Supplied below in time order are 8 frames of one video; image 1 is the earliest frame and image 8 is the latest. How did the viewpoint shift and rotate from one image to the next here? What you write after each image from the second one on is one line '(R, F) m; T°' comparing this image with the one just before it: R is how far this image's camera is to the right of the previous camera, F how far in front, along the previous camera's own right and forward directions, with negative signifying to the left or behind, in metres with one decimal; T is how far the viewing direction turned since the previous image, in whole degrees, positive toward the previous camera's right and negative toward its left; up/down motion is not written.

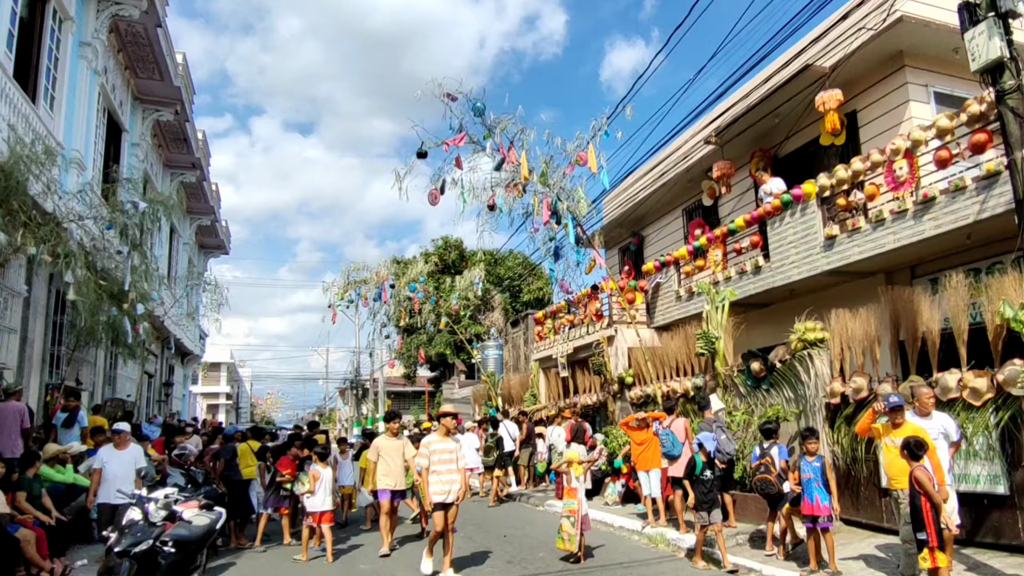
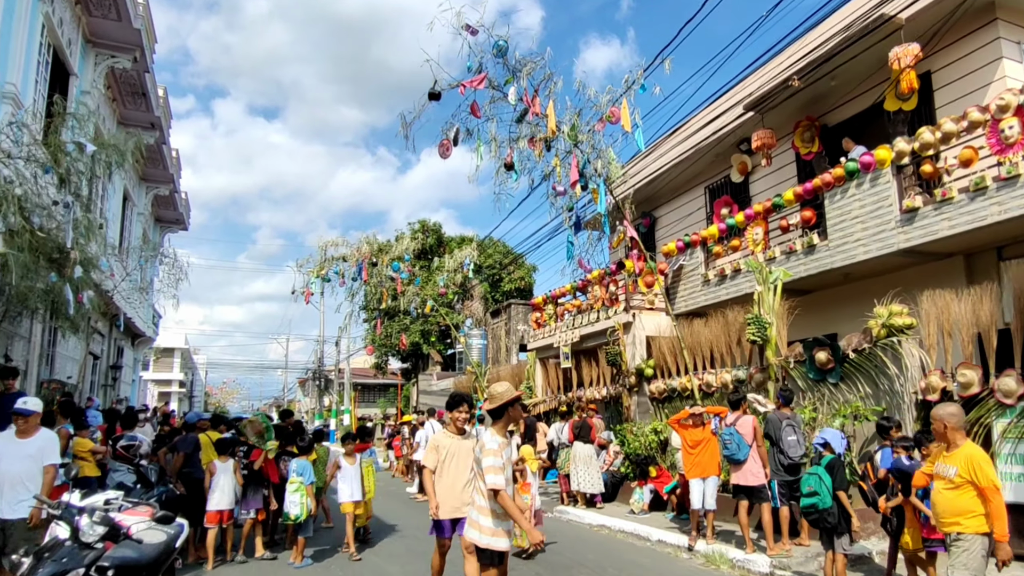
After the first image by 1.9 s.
(-0.7, +1.4) m; +3°
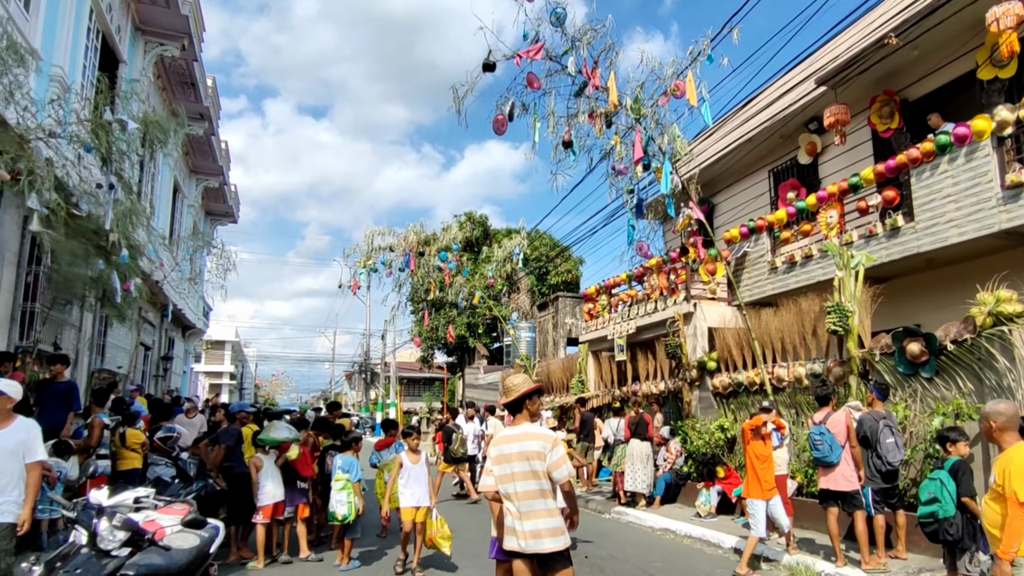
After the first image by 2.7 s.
(-0.1, +0.5) m; -3°
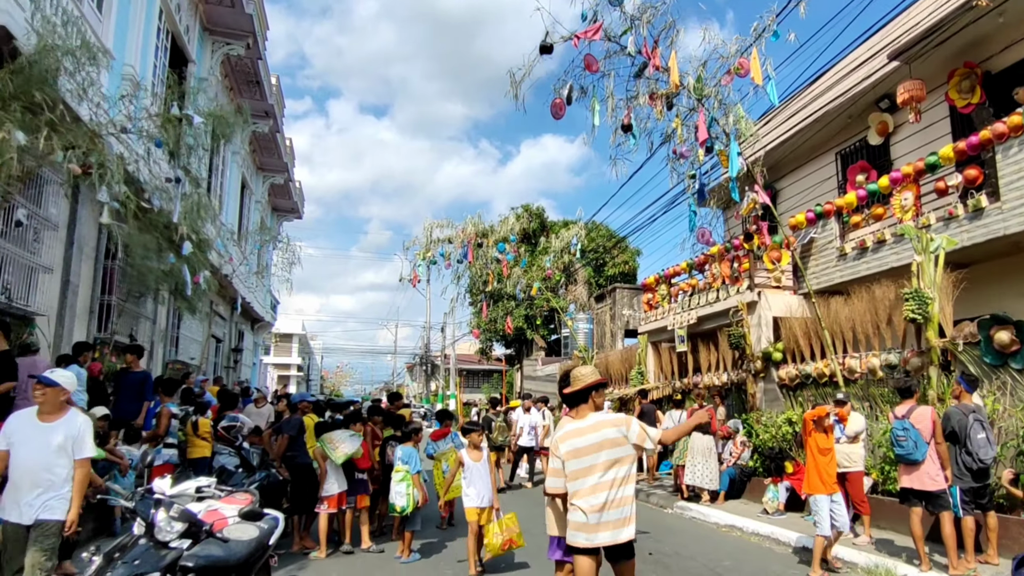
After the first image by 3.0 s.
(0.0, +0.2) m; -4°
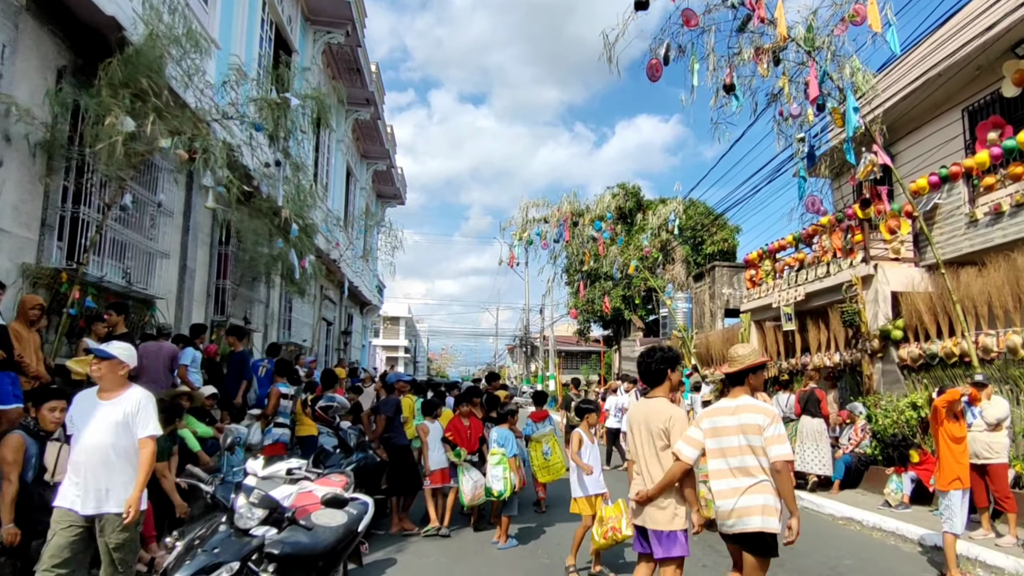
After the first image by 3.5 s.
(0.0, +0.3) m; -7°
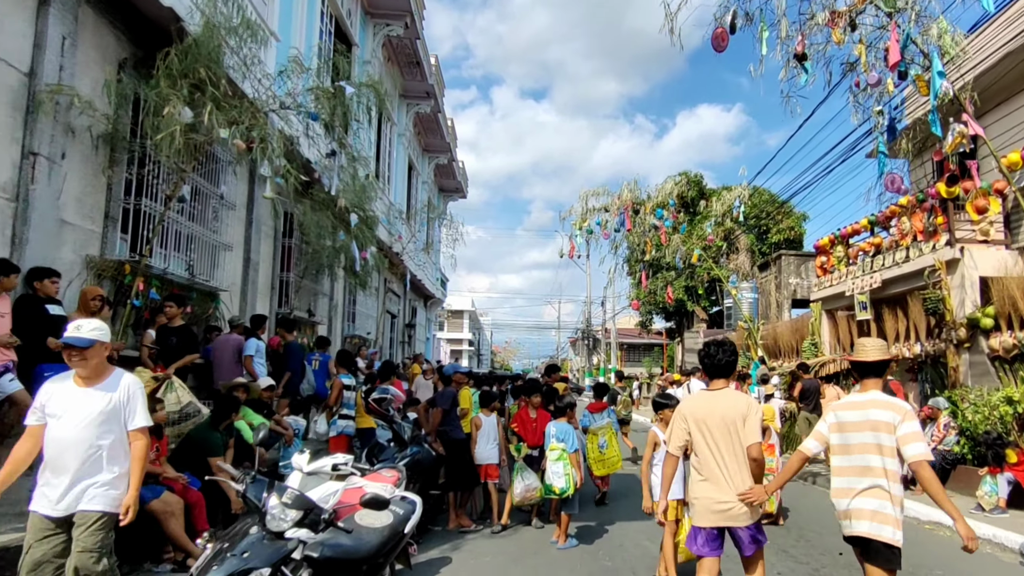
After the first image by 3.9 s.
(0.0, +0.3) m; -5°
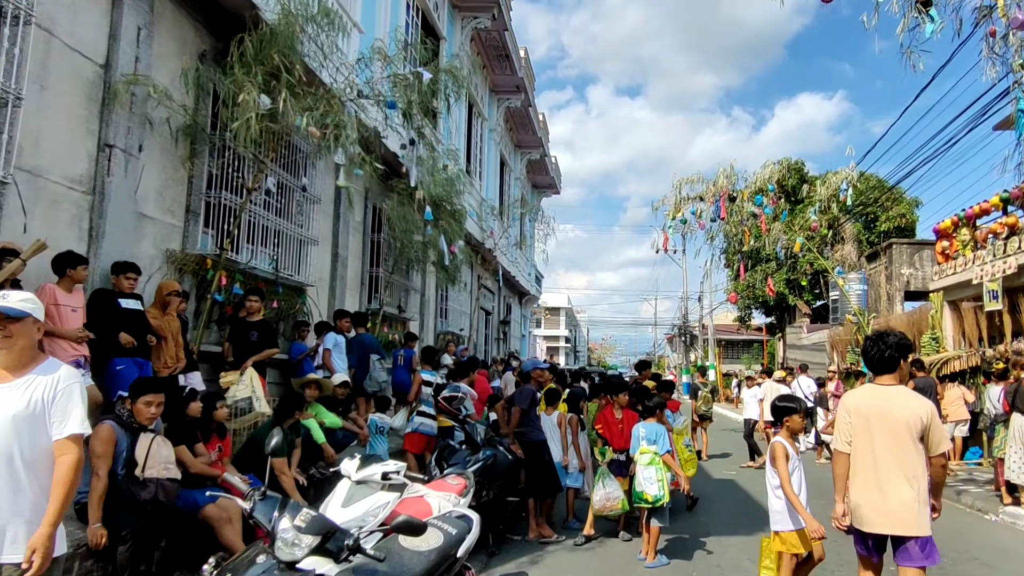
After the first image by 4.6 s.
(+0.1, +0.6) m; -7°
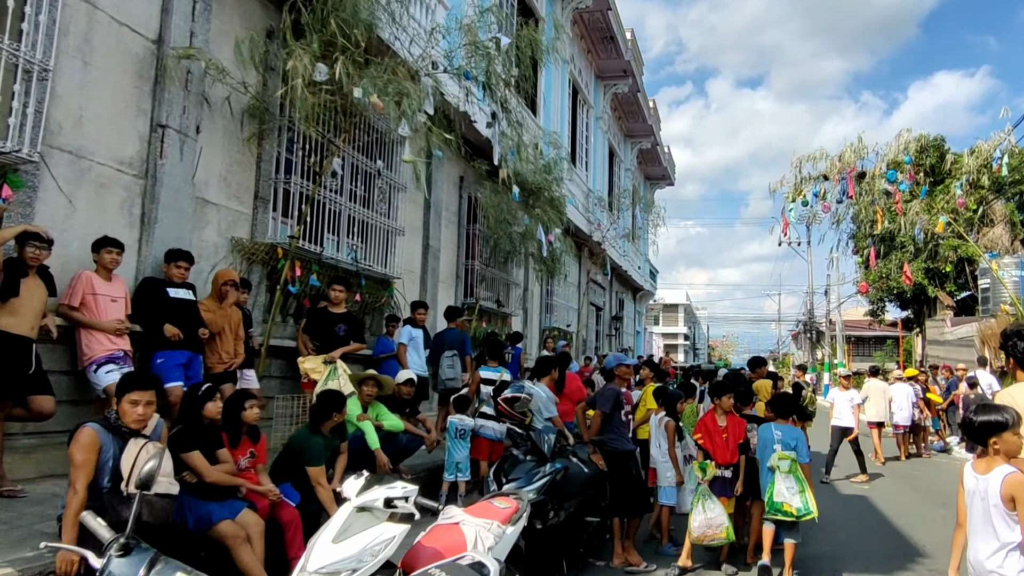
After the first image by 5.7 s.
(+0.3, +1.0) m; -9°
